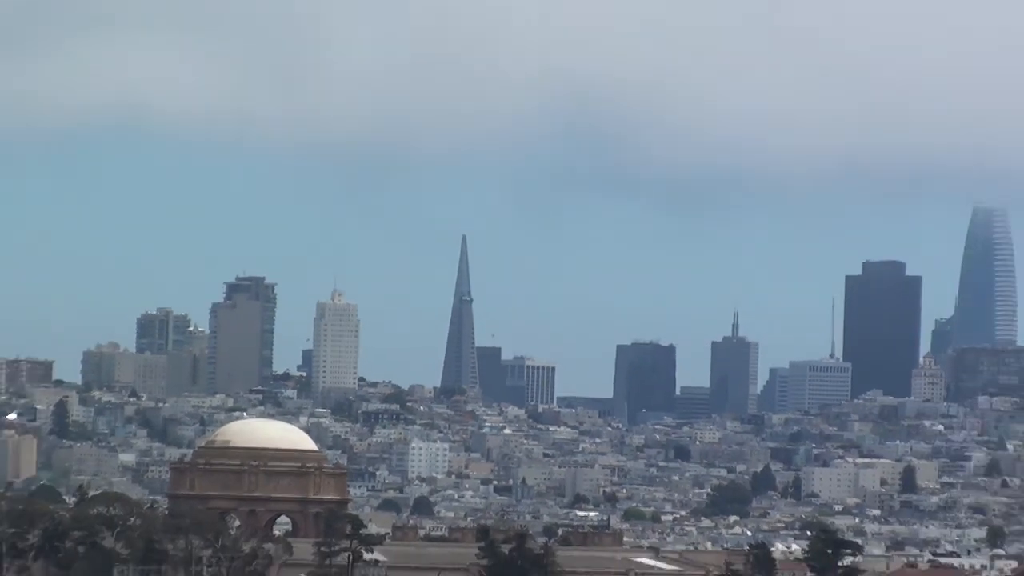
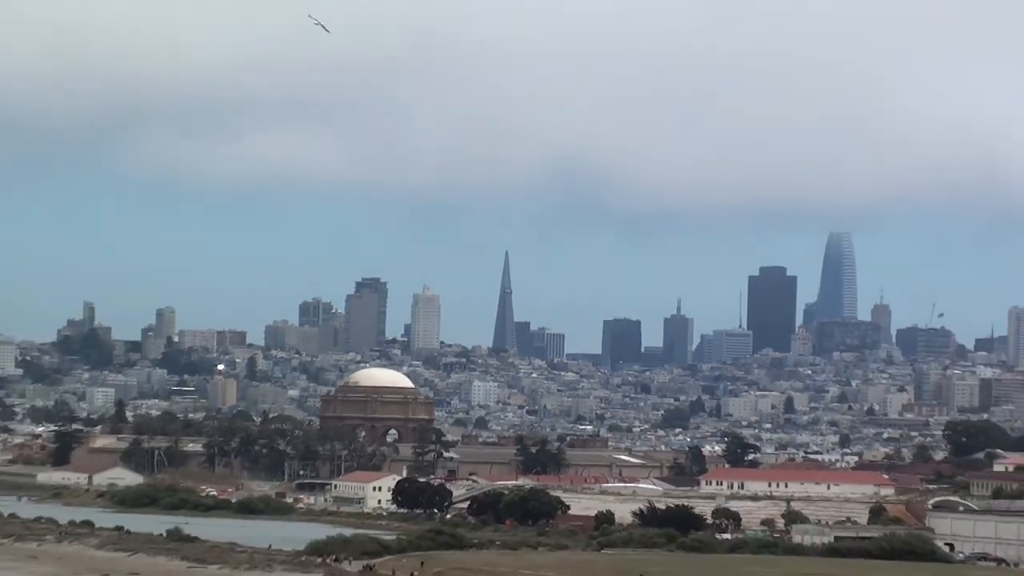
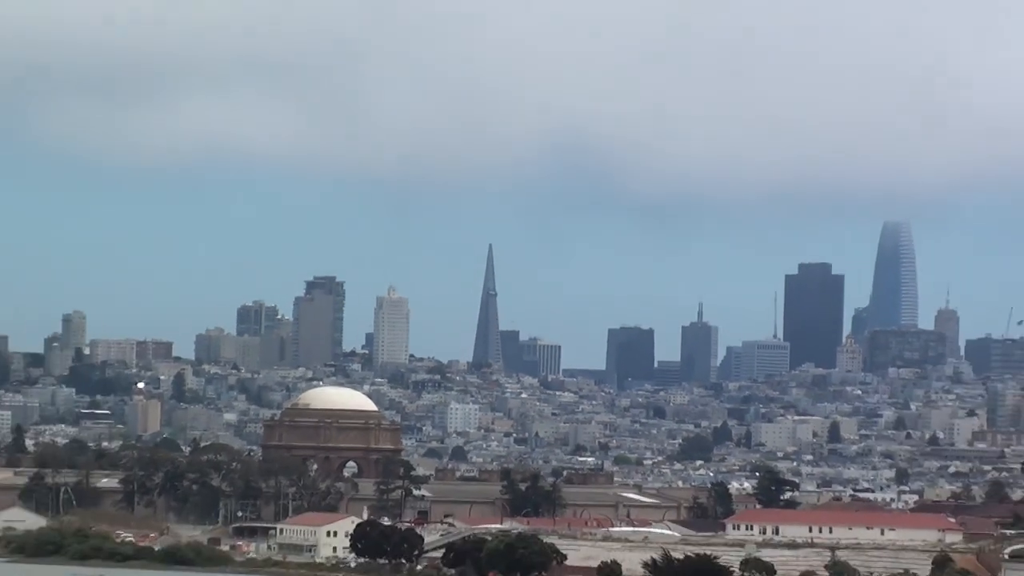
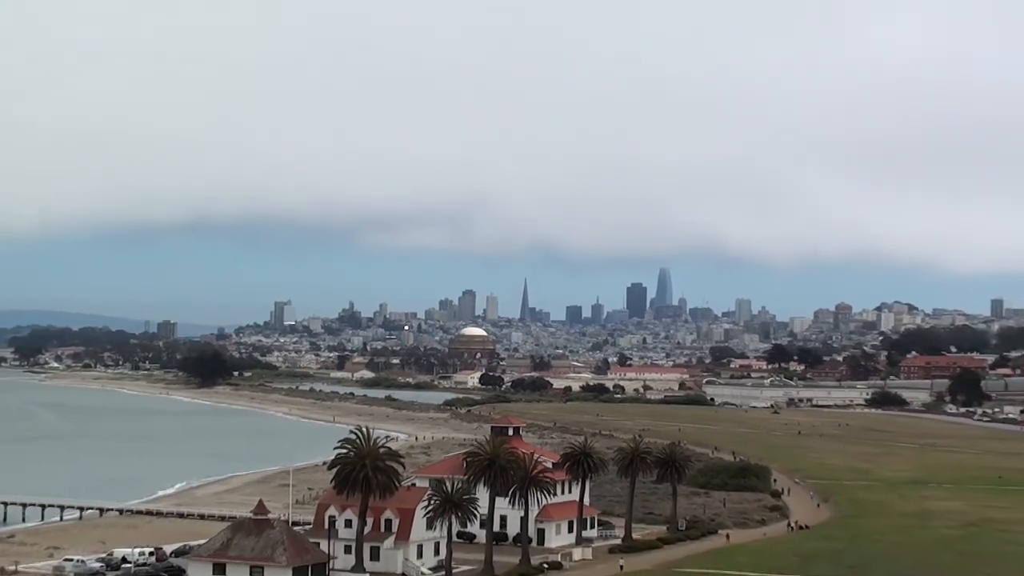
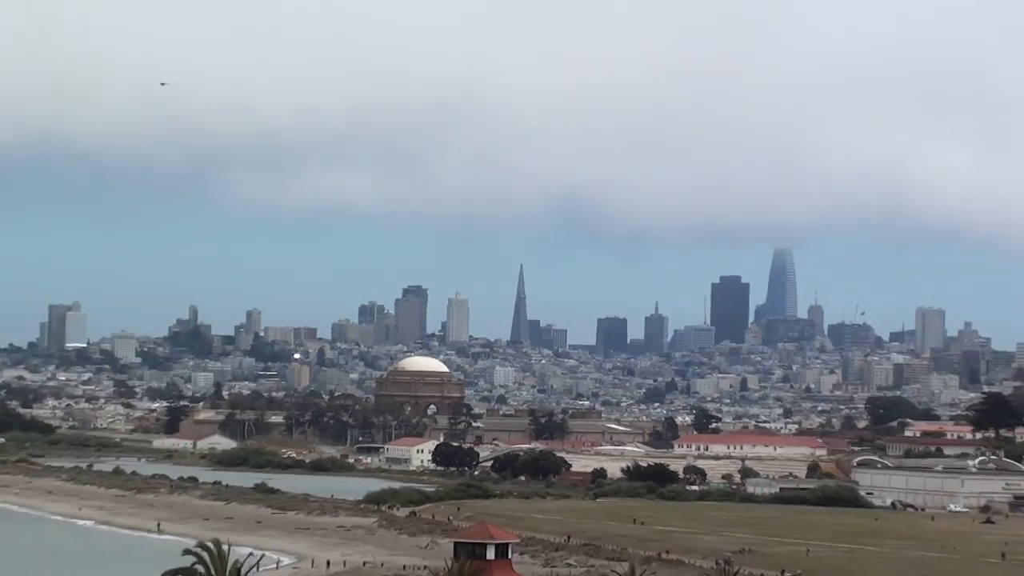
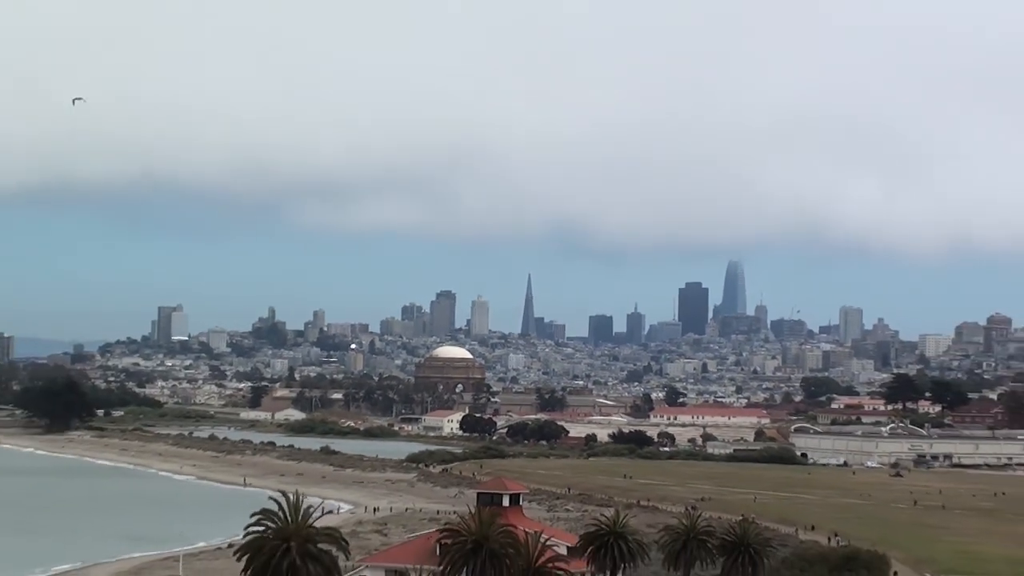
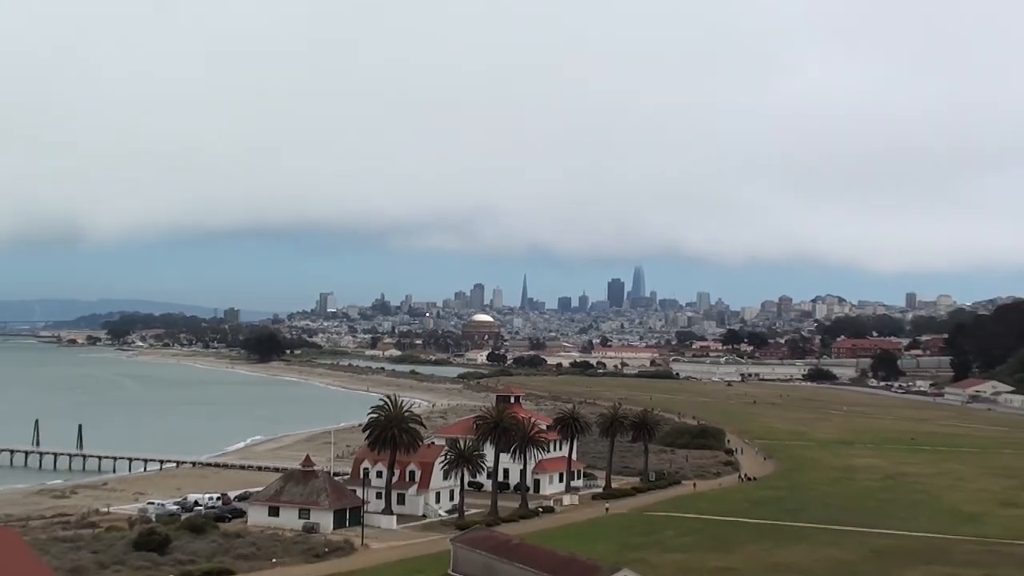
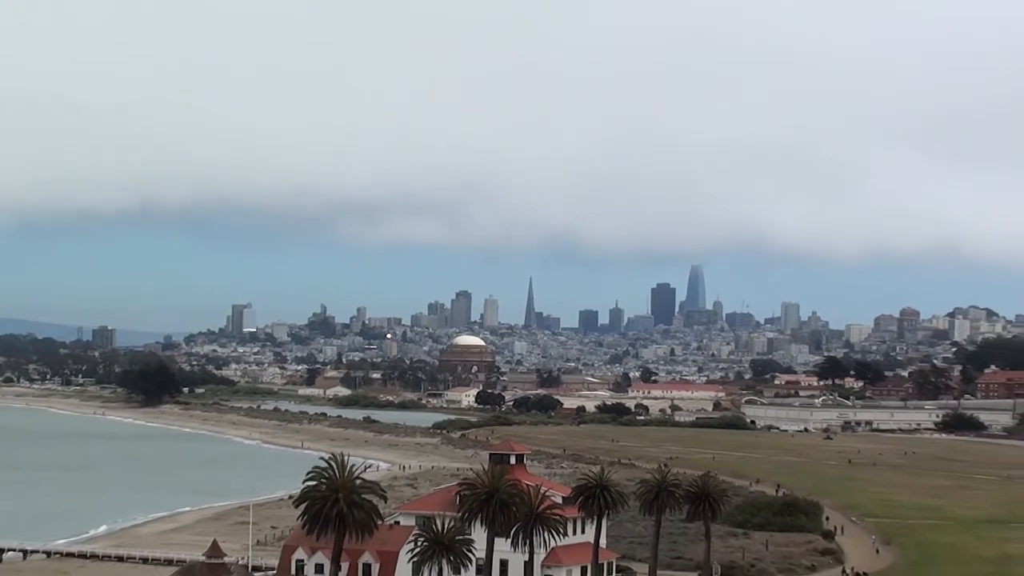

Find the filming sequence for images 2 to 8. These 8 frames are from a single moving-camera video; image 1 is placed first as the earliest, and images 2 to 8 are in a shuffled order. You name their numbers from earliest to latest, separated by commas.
3, 2, 5, 6, 8, 4, 7
